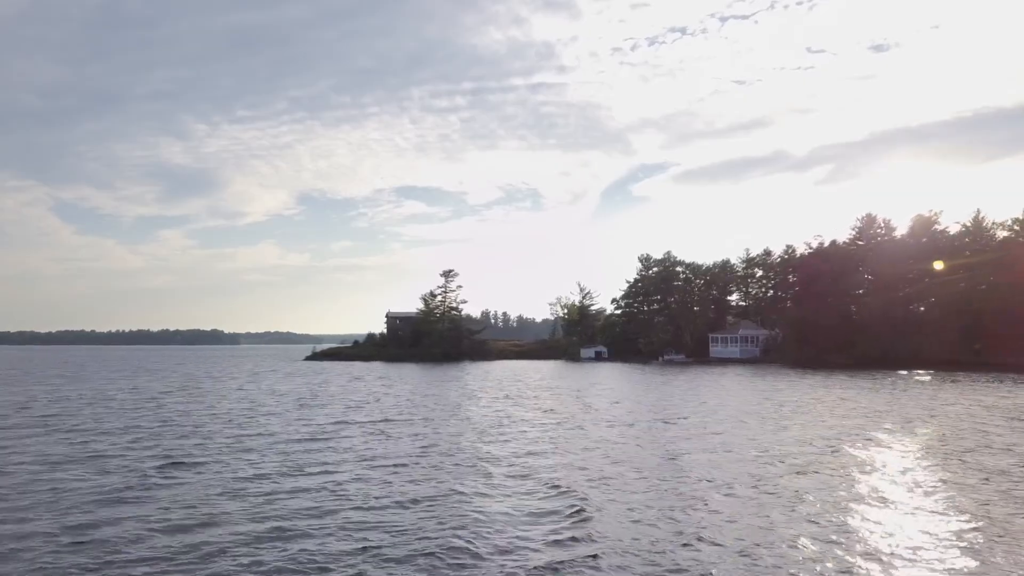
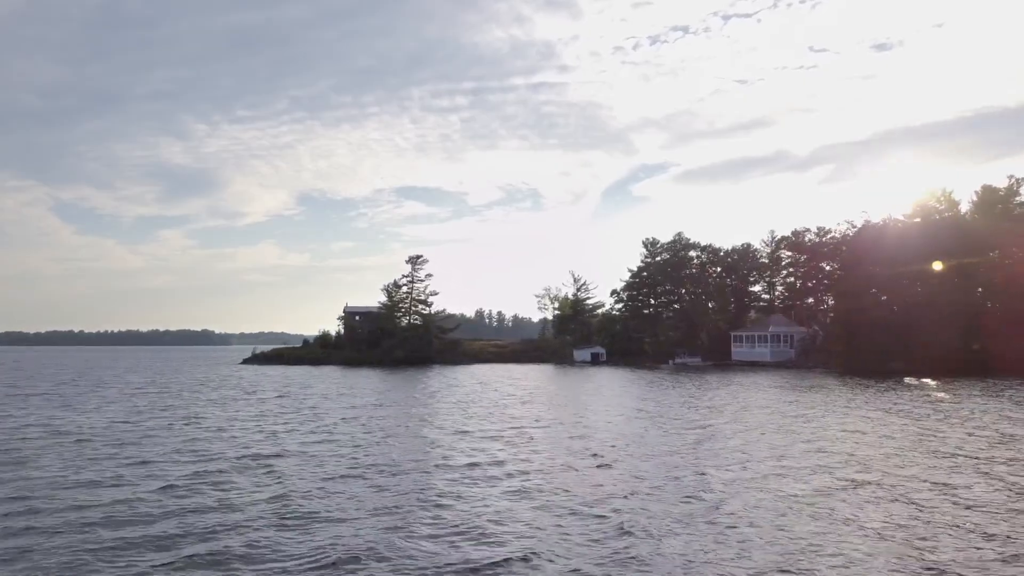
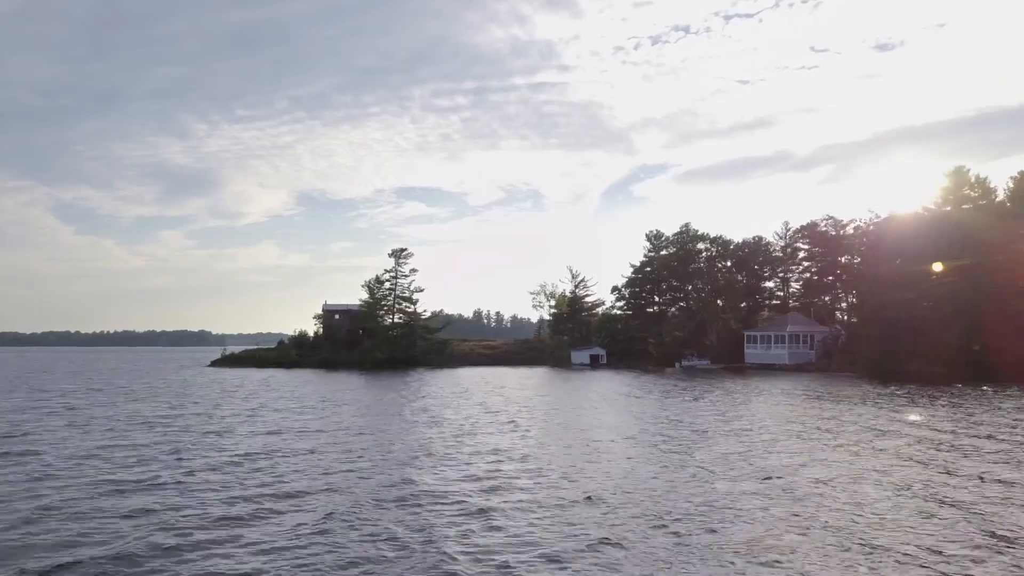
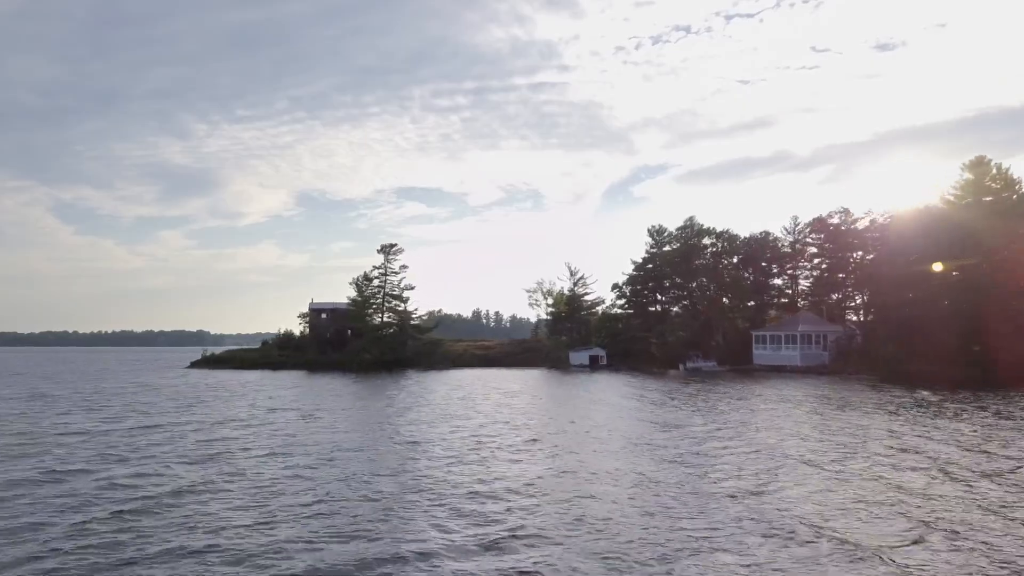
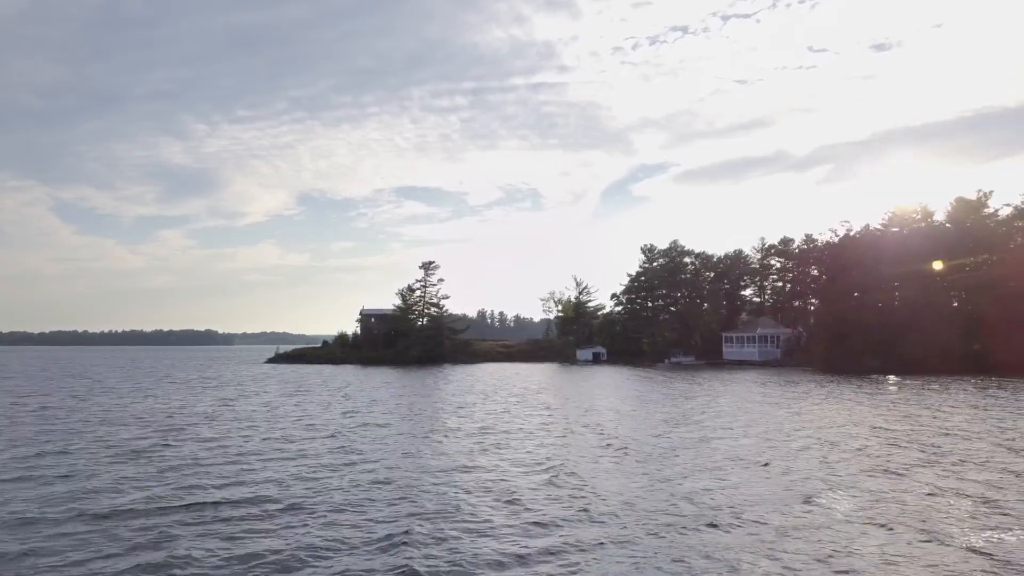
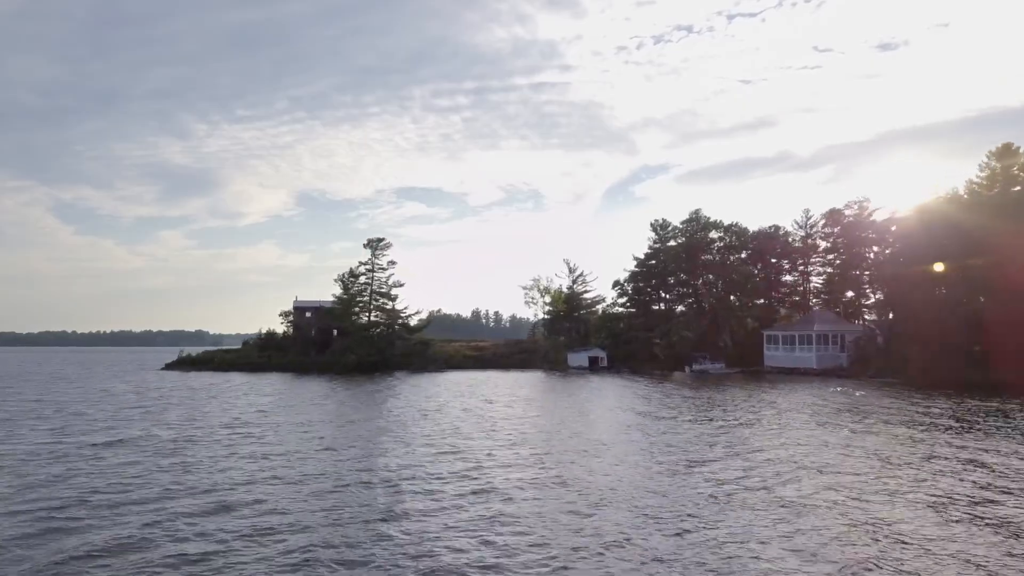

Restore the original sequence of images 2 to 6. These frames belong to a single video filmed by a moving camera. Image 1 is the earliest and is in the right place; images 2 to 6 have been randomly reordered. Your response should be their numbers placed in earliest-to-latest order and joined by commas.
5, 2, 3, 4, 6
